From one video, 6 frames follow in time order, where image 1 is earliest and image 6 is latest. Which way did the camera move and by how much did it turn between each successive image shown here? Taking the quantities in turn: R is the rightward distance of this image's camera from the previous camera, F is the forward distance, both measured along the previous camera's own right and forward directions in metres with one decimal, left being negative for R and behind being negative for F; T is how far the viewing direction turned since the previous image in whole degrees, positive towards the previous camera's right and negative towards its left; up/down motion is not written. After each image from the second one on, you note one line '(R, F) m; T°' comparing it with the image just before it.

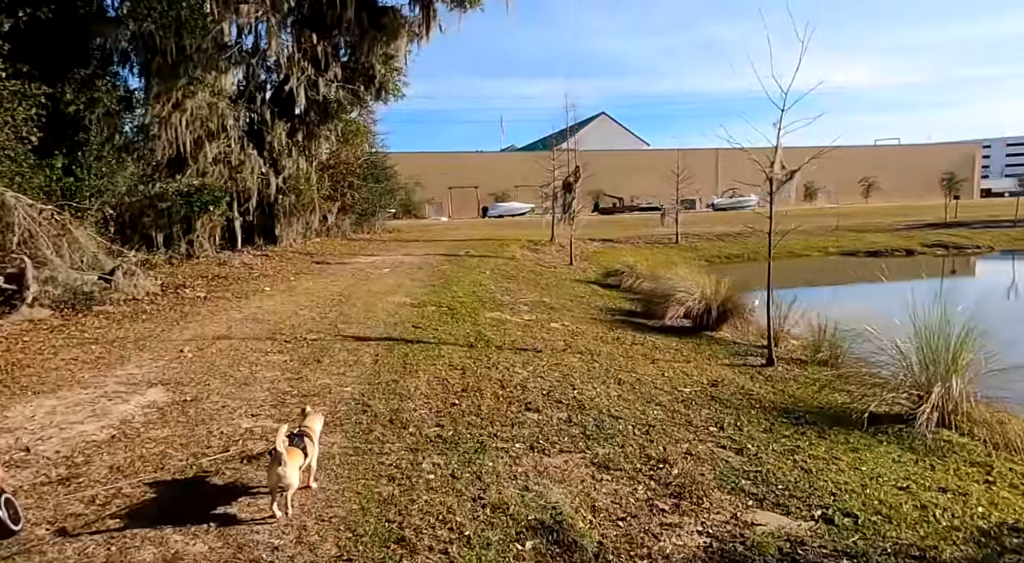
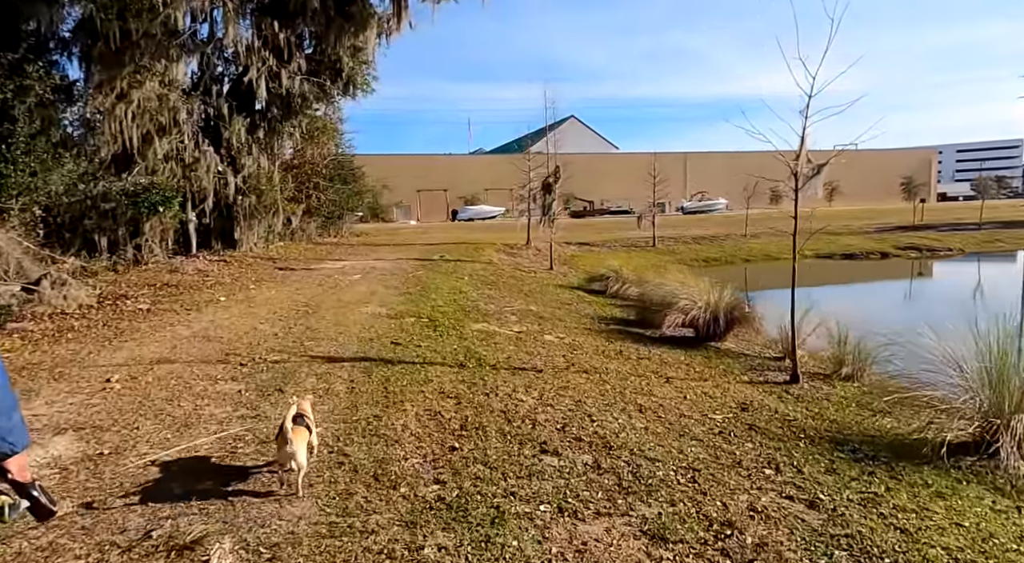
(-0.3, +1.0) m; +3°
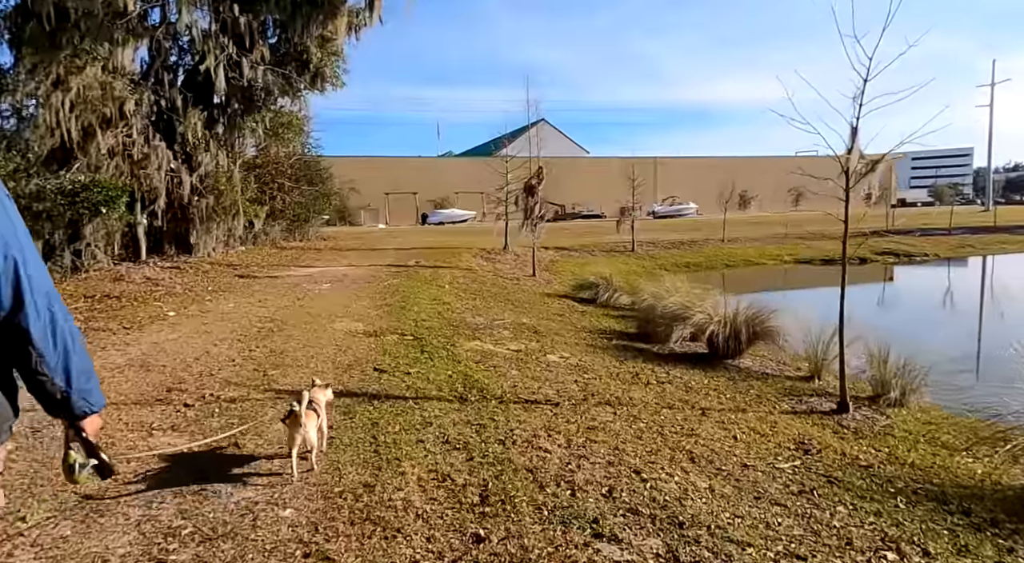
(-0.3, +1.1) m; +3°
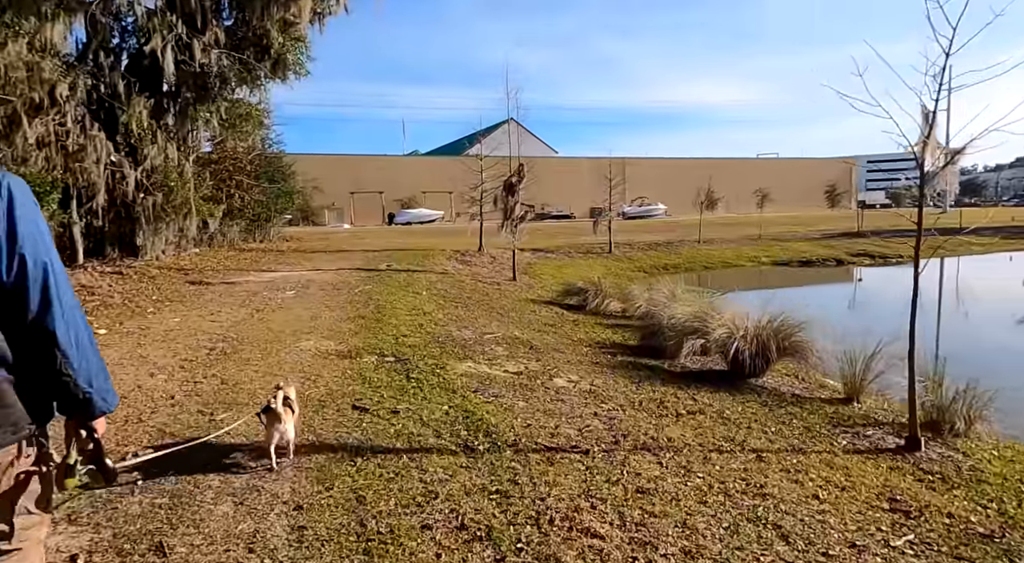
(-0.3, +1.1) m; +3°
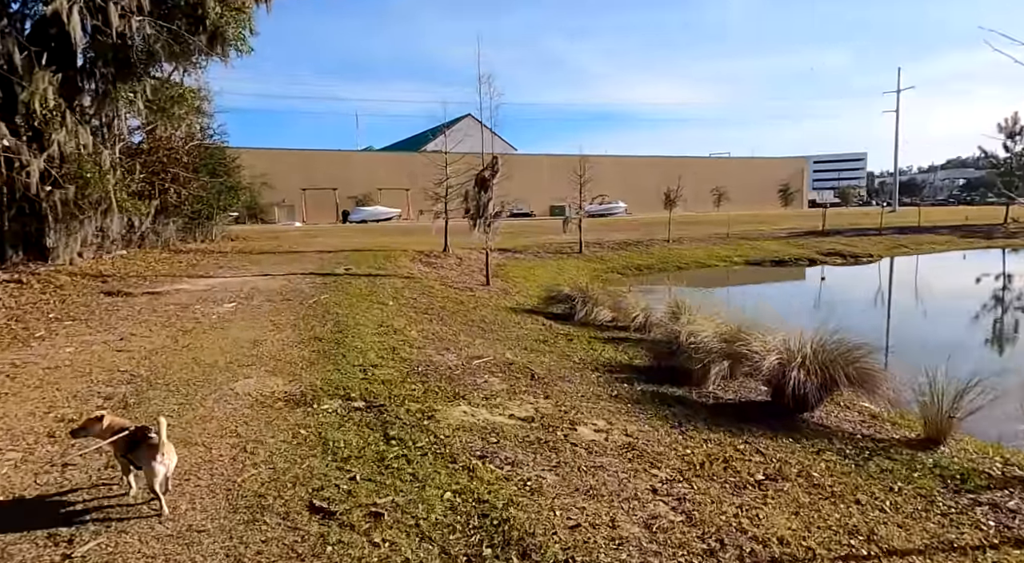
(-0.4, +1.6) m; +4°
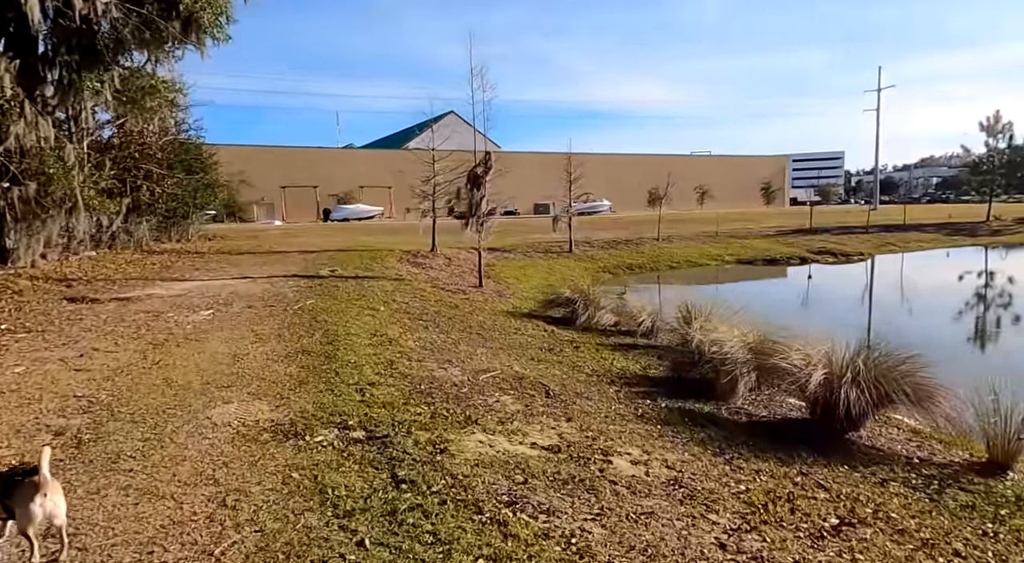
(-0.3, +0.7) m; +1°
